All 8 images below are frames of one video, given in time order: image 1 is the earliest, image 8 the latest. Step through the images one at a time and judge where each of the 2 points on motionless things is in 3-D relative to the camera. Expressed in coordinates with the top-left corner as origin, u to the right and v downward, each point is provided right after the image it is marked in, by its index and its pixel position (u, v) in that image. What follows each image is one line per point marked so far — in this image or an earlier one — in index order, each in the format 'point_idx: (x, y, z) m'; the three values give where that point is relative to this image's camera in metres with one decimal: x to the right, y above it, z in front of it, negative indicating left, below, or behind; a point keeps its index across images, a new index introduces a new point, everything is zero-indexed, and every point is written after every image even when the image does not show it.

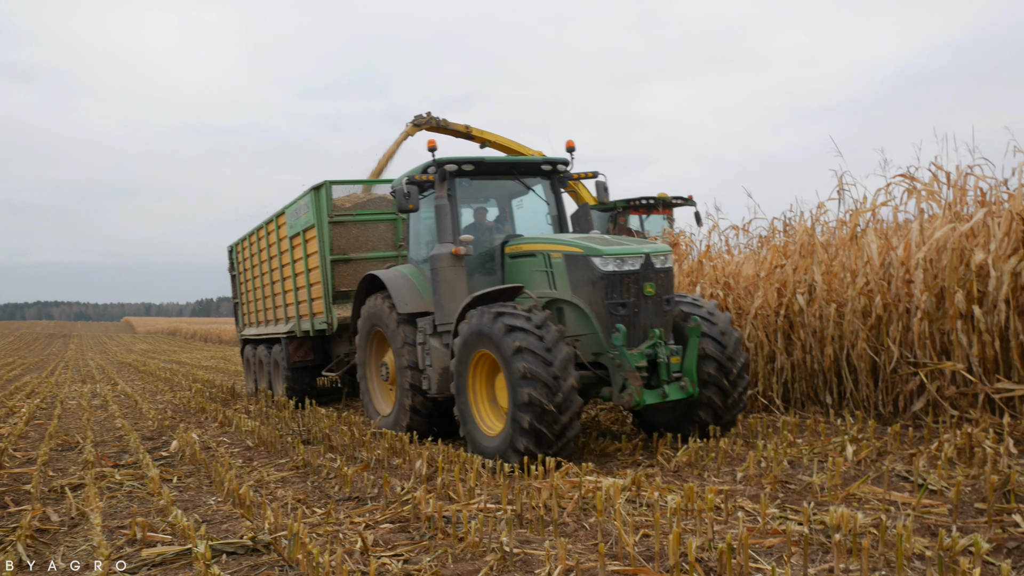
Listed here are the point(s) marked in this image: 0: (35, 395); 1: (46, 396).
0: (-6.0, -1.3, +12.0) m
1: (-5.8, -1.3, +11.8) m
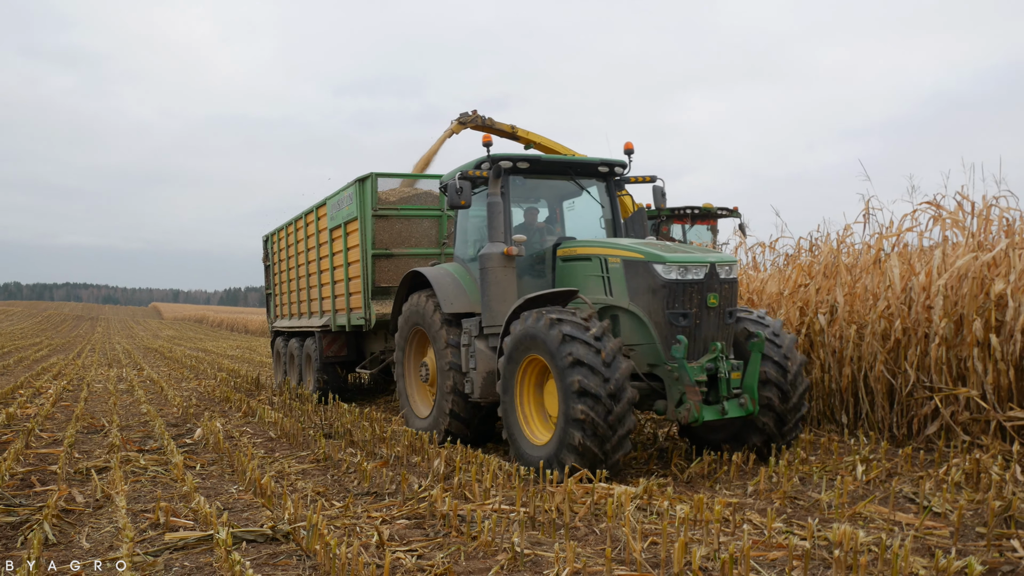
0: (-5.8, -1.2, +12.7) m
1: (-5.6, -1.2, +12.5) m
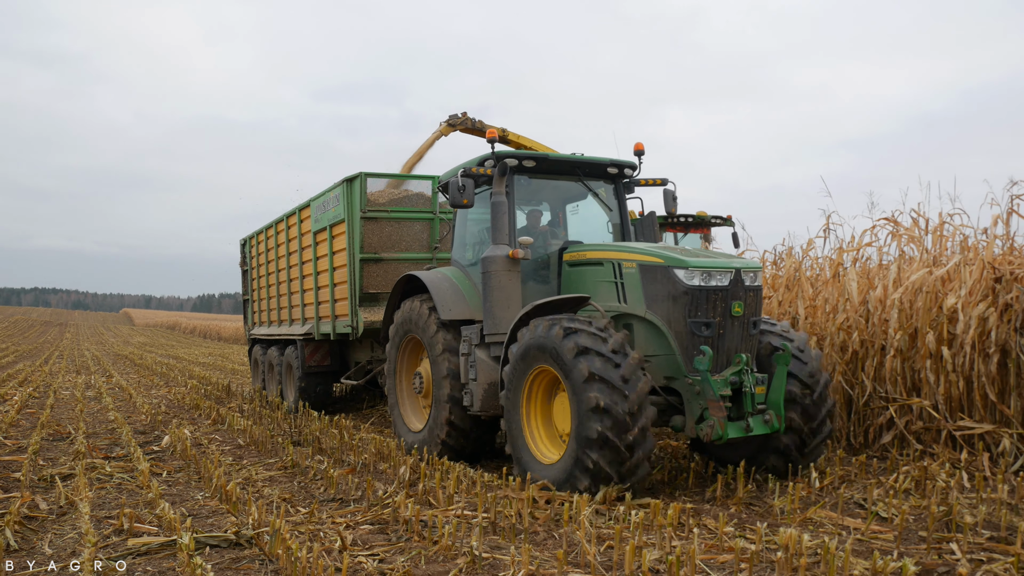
0: (-6.4, -1.3, +13.0) m
1: (-6.2, -1.3, +12.8) m
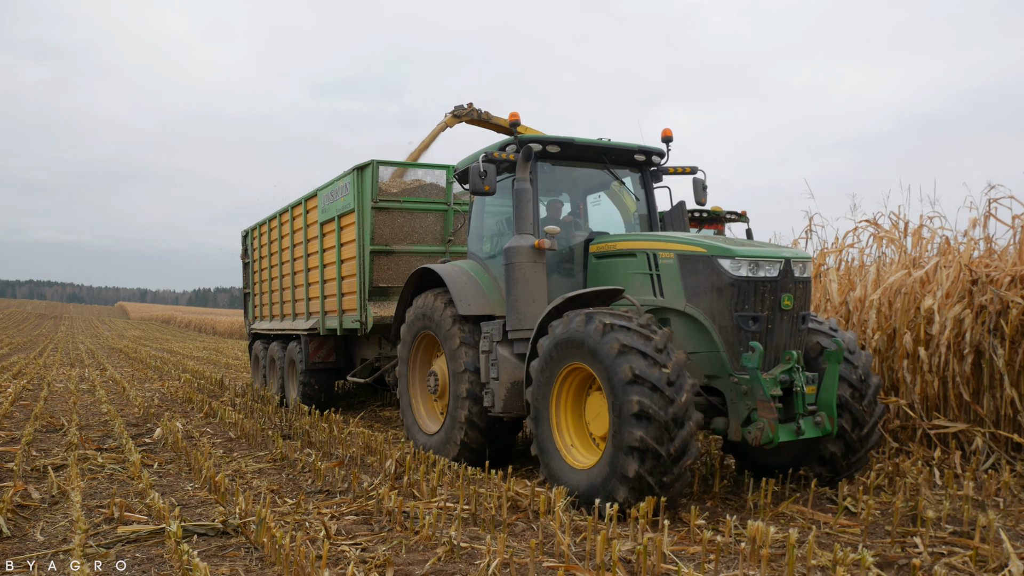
0: (-6.8, -1.1, +13.4) m
1: (-6.6, -1.1, +13.2) m
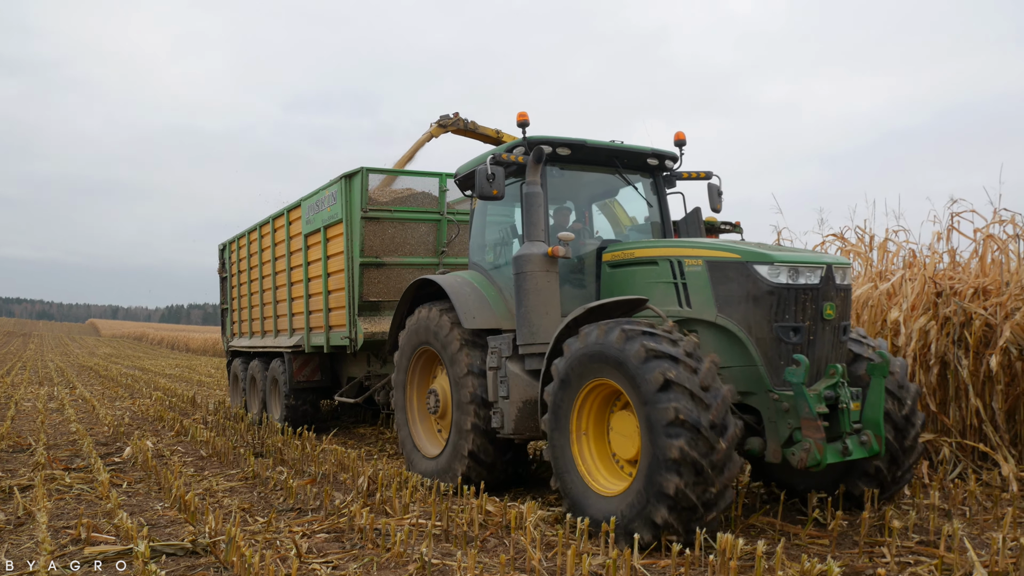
0: (-7.3, -1.4, +13.2) m
1: (-7.0, -1.4, +13.0) m
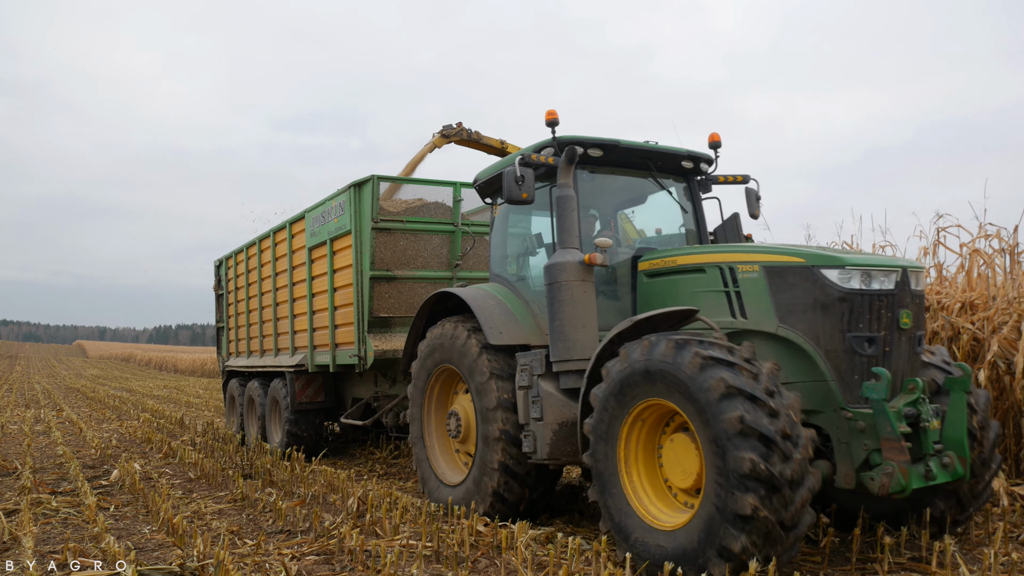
0: (-7.4, -1.7, +13.1) m
1: (-7.1, -1.7, +12.9) m
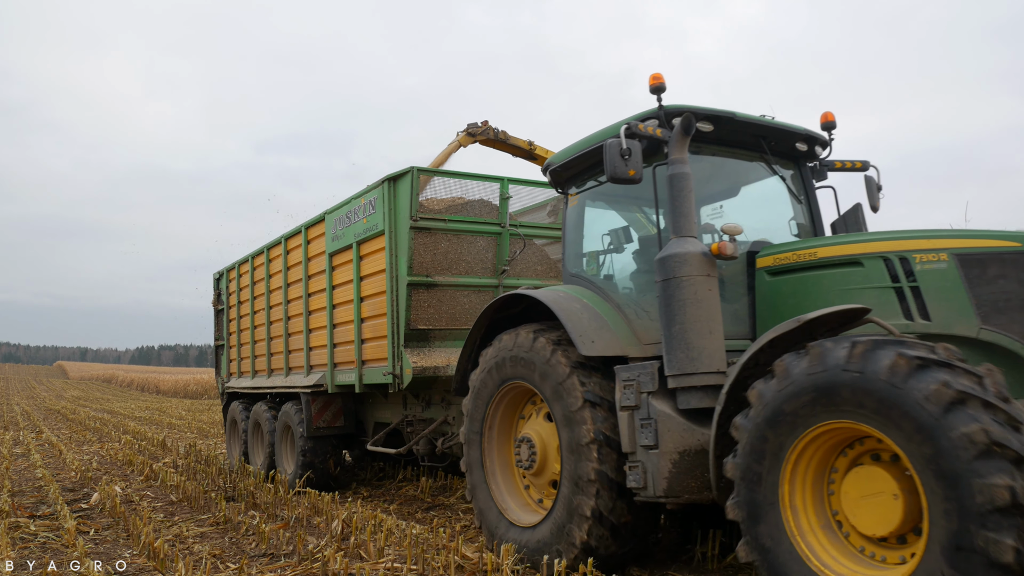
0: (-7.5, -2.0, +12.8) m
1: (-7.2, -1.9, +12.6) m
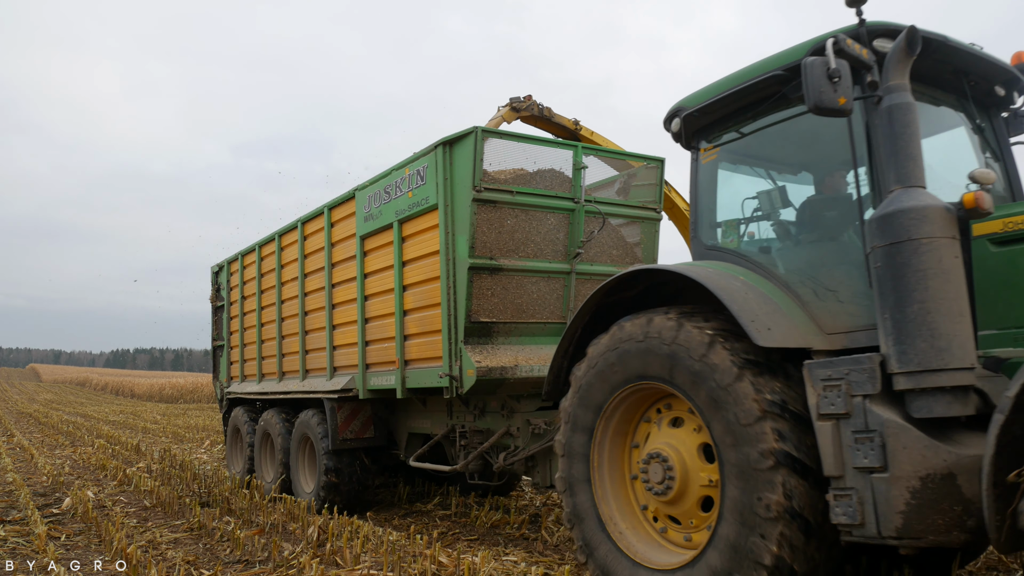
0: (-7.7, -1.9, +12.5) m
1: (-7.5, -1.9, +12.3) m
